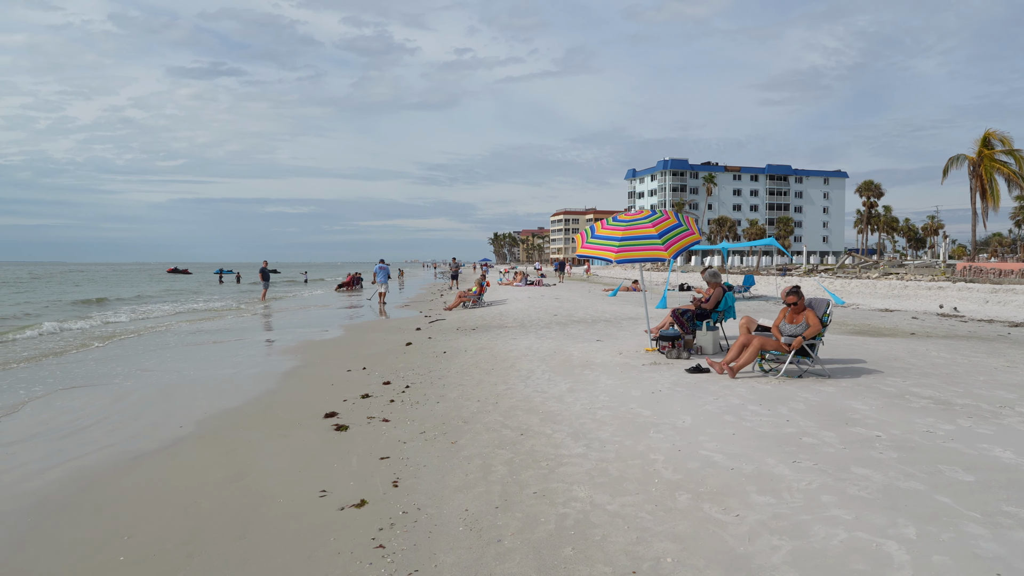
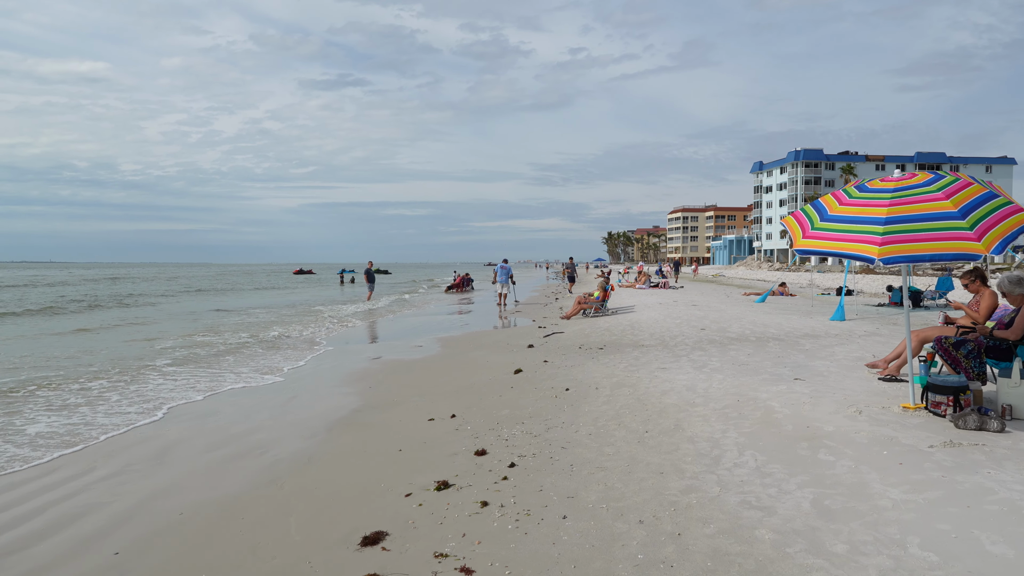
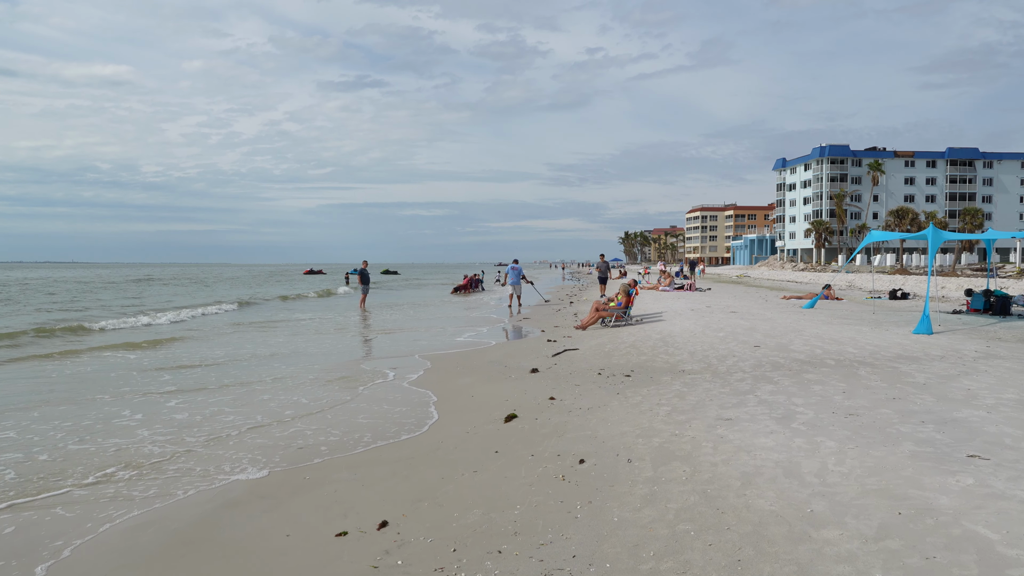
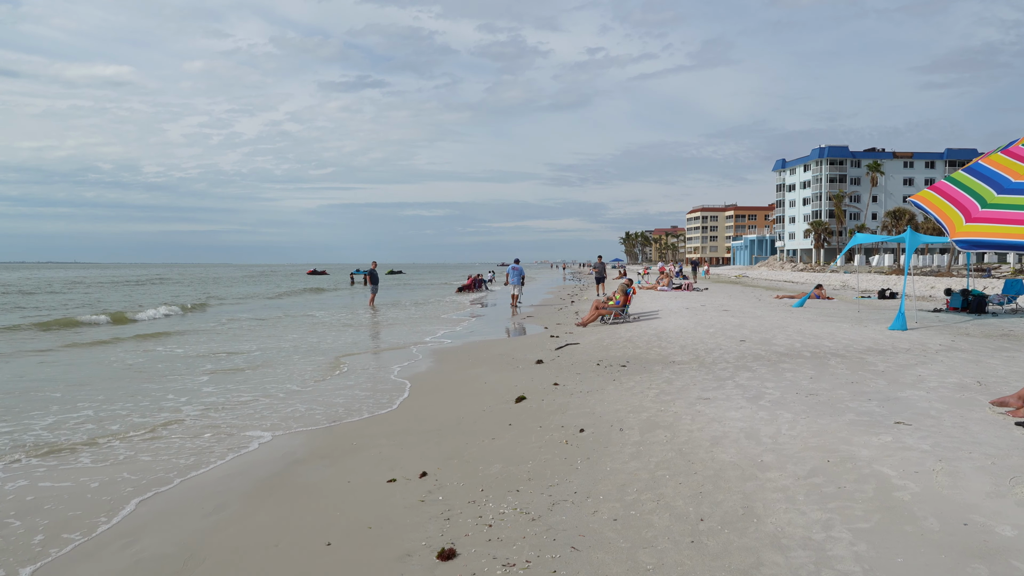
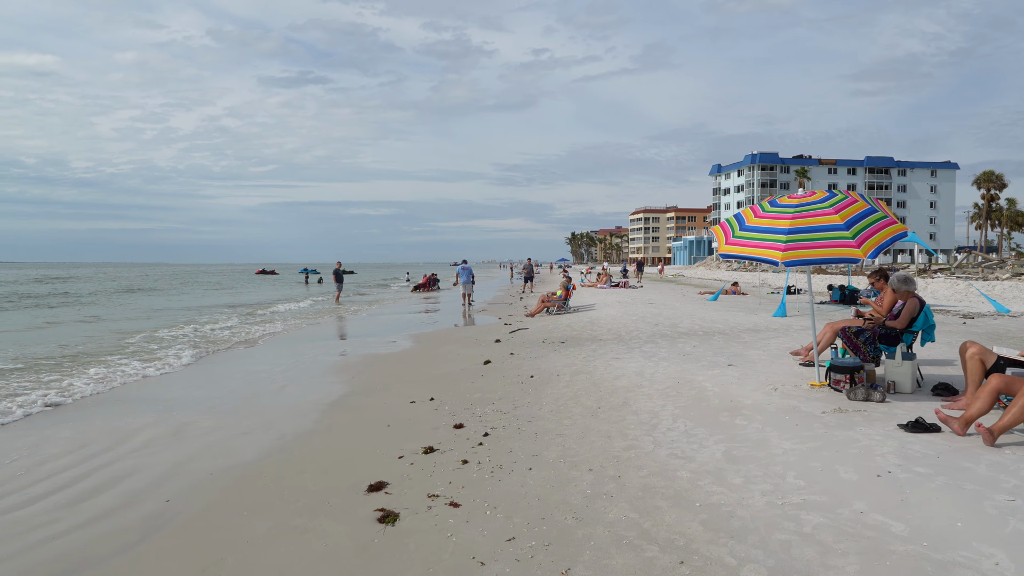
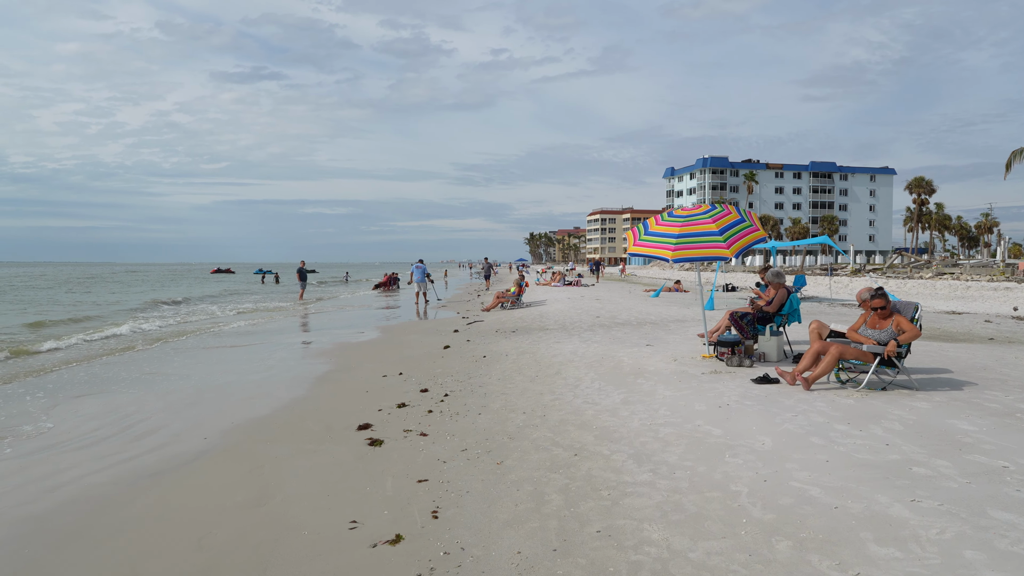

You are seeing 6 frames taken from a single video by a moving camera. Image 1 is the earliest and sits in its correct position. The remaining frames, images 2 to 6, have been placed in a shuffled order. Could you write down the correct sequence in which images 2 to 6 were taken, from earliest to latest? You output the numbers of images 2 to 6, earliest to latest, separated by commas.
6, 5, 2, 4, 3
